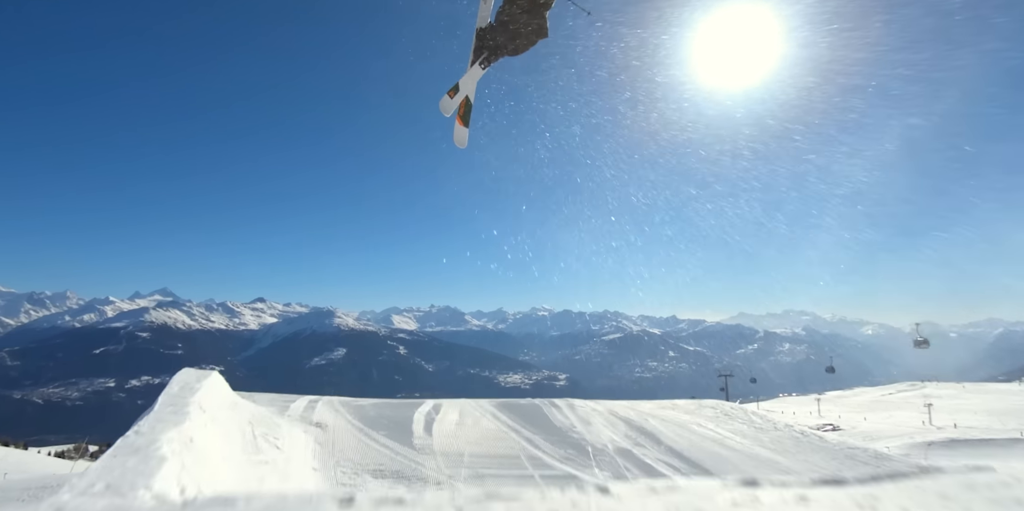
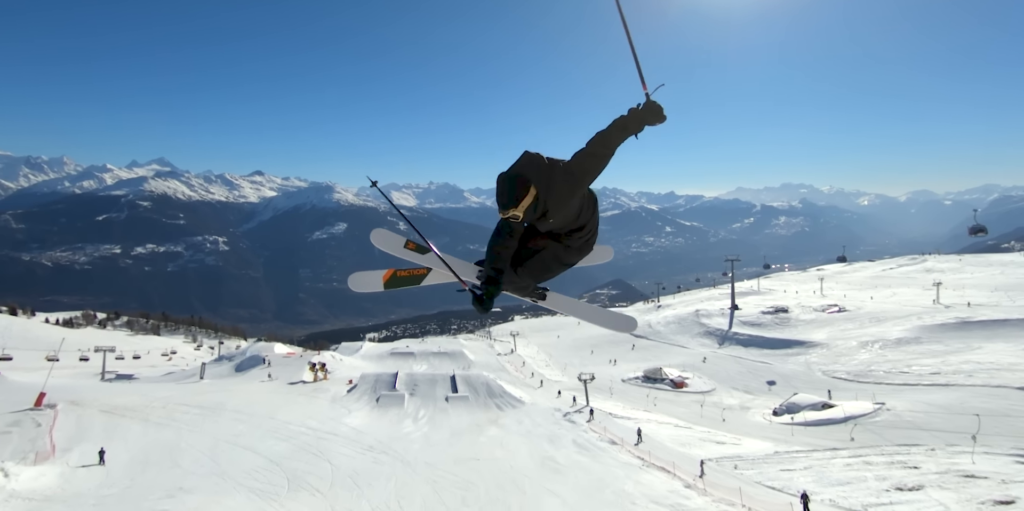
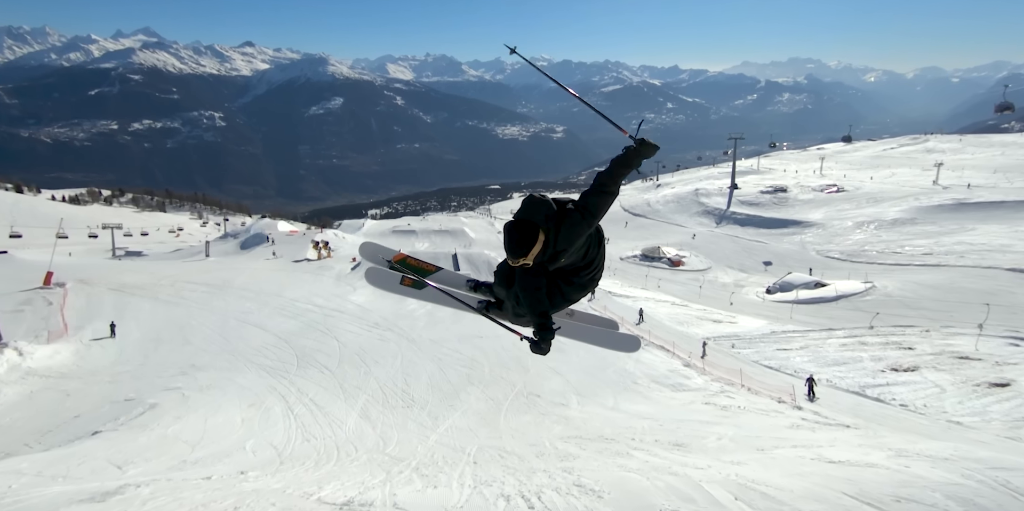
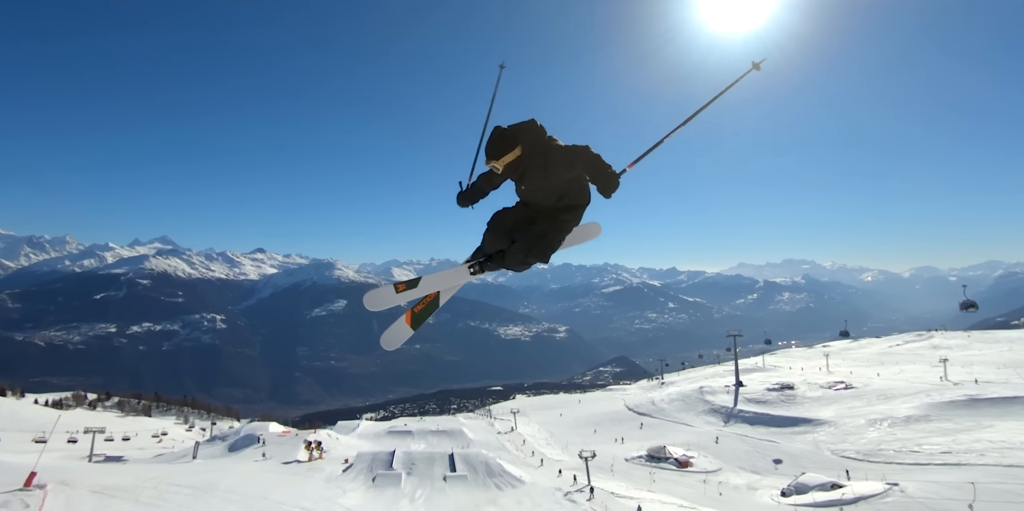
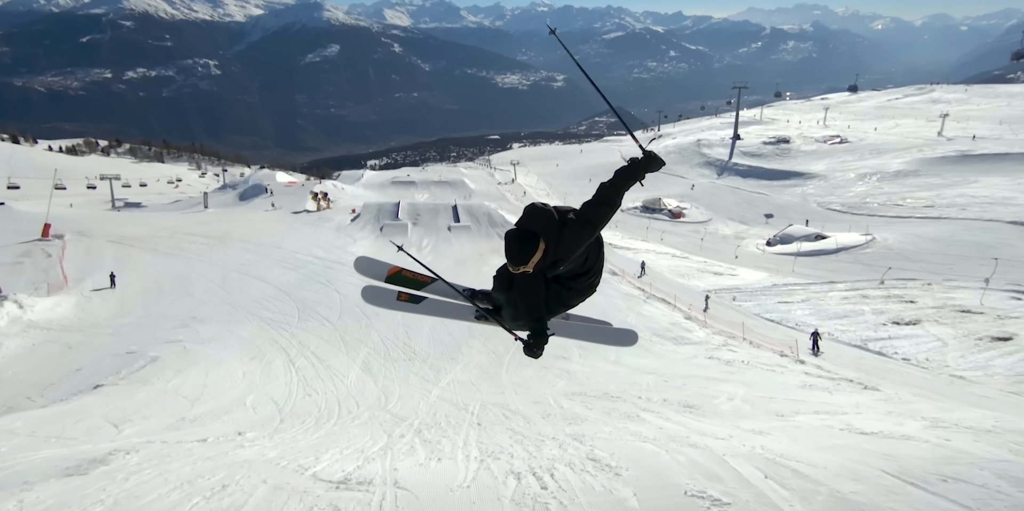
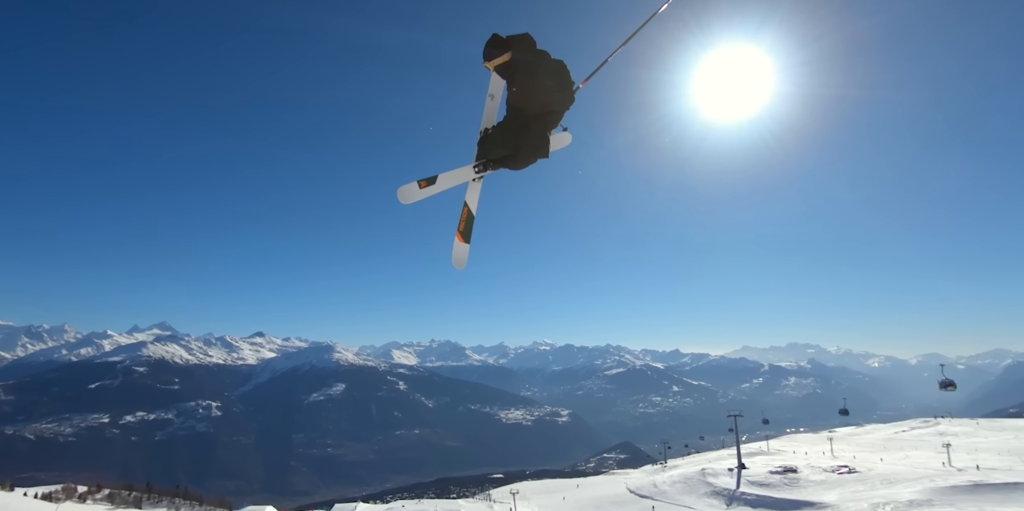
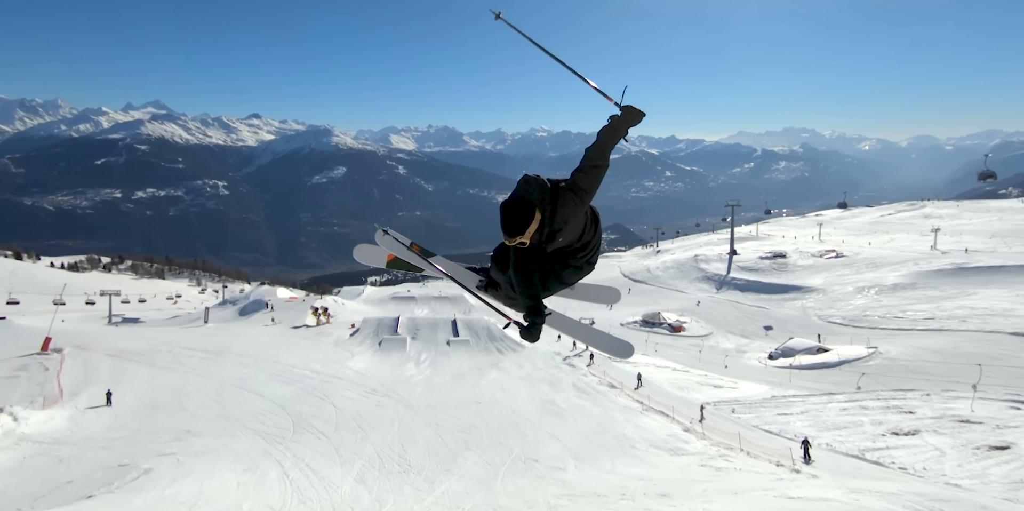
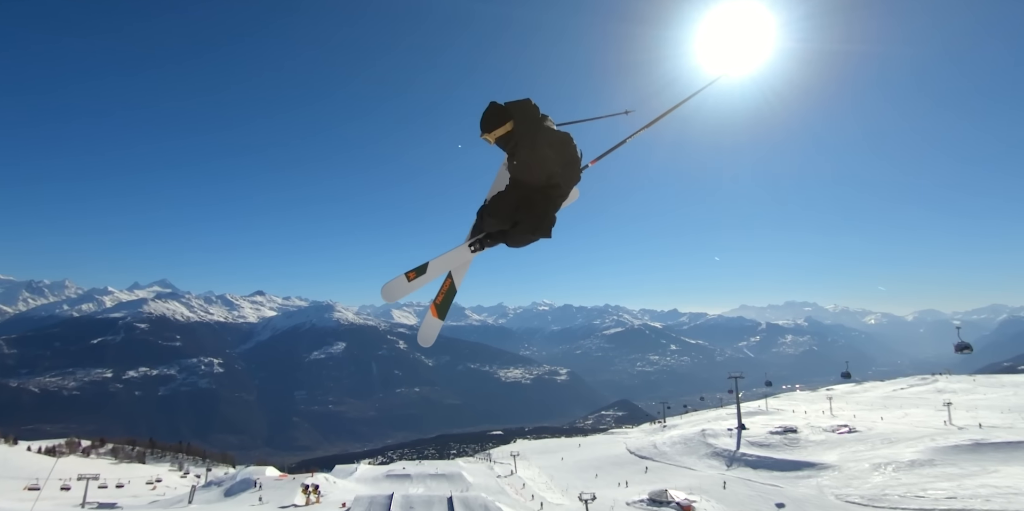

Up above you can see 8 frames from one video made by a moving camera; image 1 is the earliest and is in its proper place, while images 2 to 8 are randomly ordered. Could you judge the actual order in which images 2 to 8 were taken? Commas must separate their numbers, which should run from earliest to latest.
6, 8, 4, 2, 7, 3, 5
